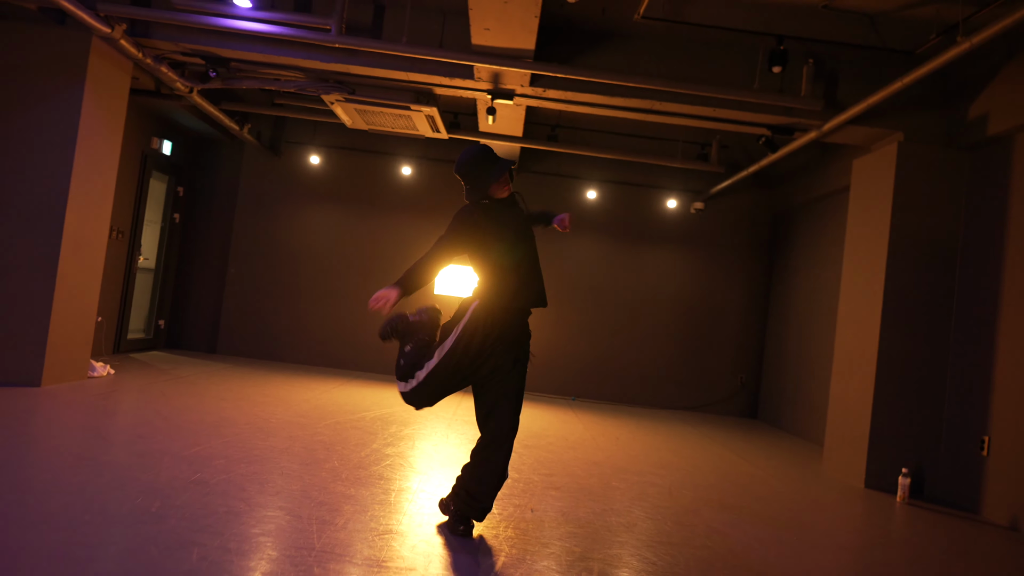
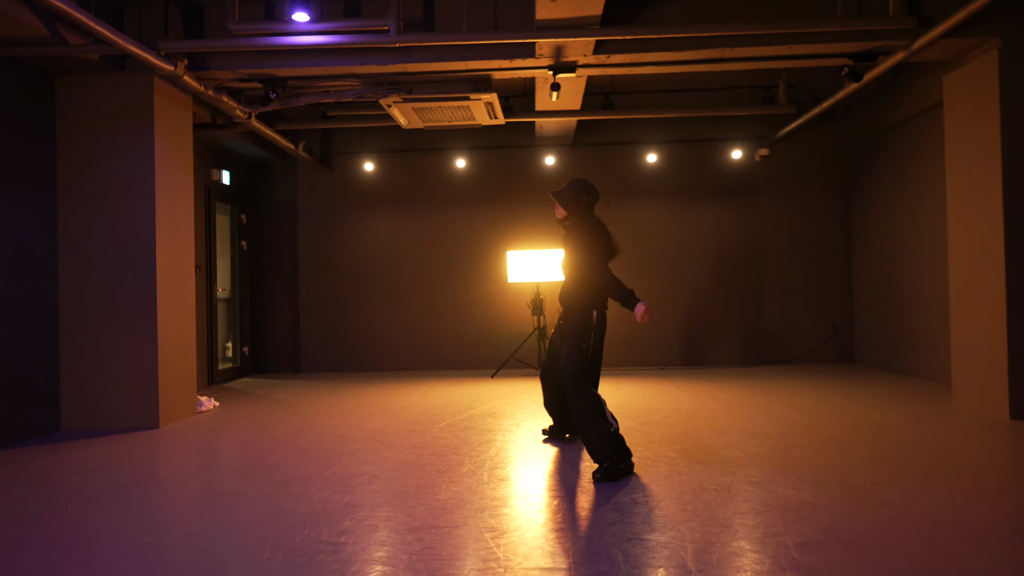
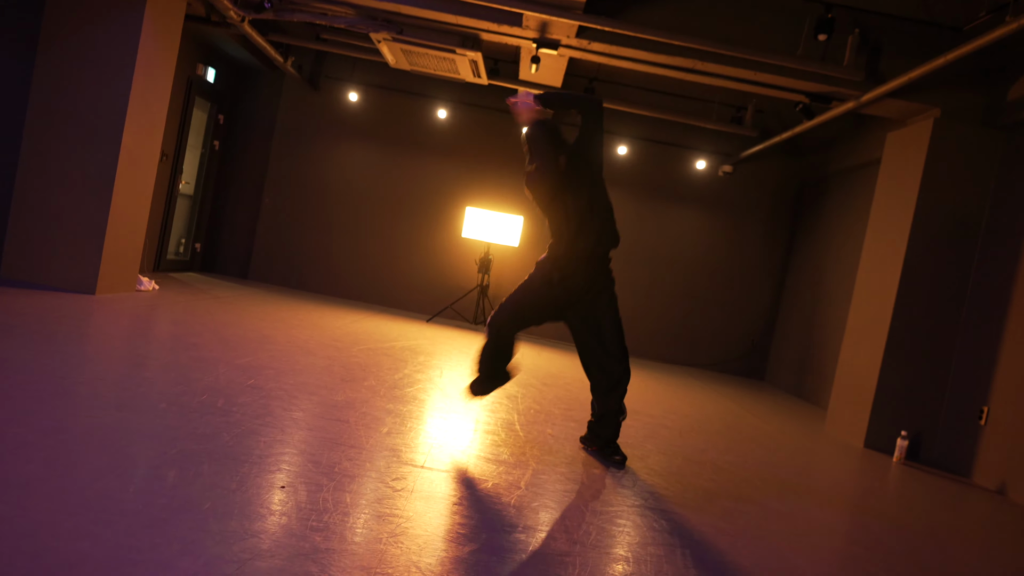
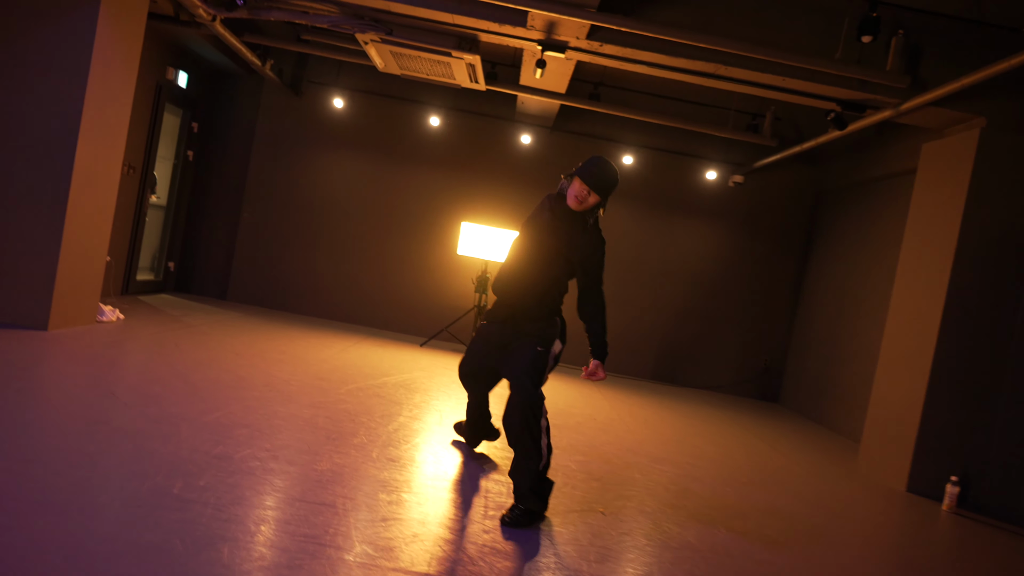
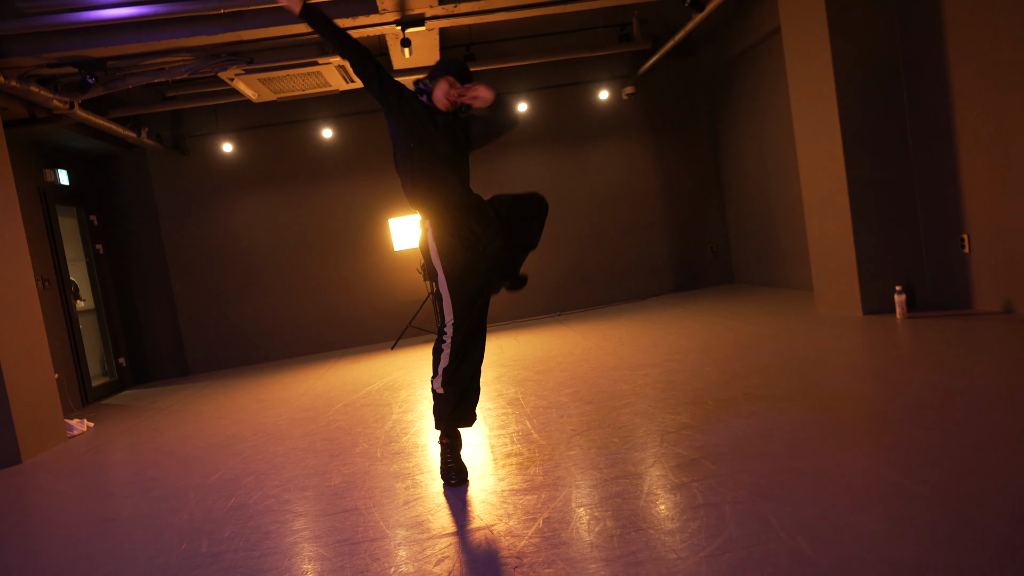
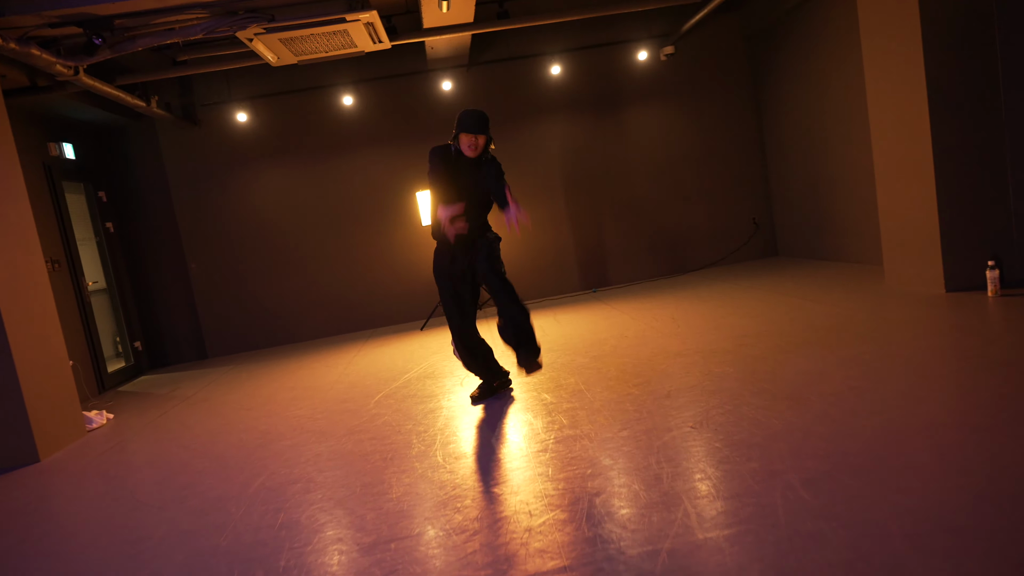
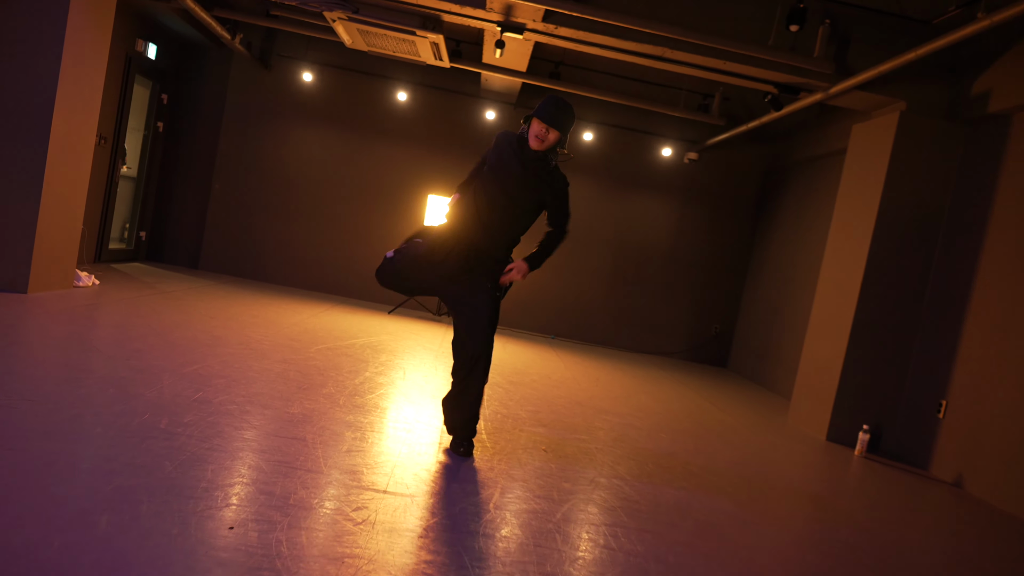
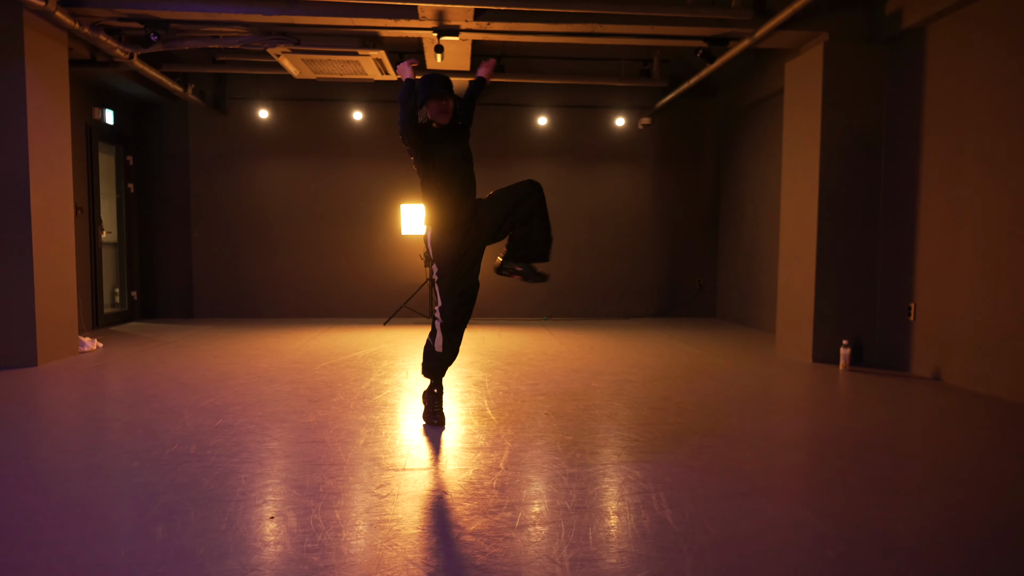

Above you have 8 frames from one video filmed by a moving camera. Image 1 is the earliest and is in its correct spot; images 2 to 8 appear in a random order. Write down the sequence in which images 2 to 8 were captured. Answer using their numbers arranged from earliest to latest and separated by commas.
3, 5, 8, 7, 4, 2, 6
